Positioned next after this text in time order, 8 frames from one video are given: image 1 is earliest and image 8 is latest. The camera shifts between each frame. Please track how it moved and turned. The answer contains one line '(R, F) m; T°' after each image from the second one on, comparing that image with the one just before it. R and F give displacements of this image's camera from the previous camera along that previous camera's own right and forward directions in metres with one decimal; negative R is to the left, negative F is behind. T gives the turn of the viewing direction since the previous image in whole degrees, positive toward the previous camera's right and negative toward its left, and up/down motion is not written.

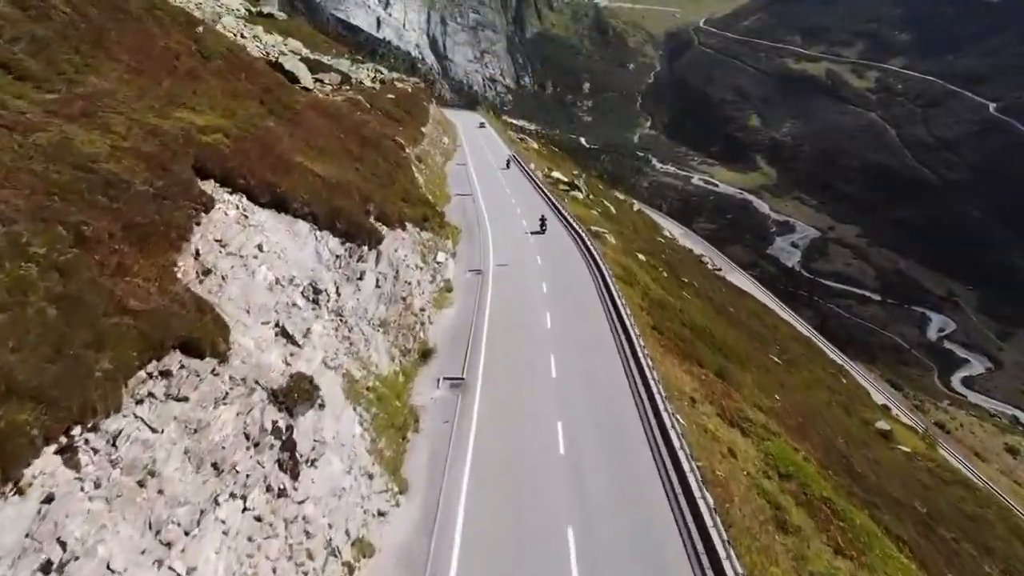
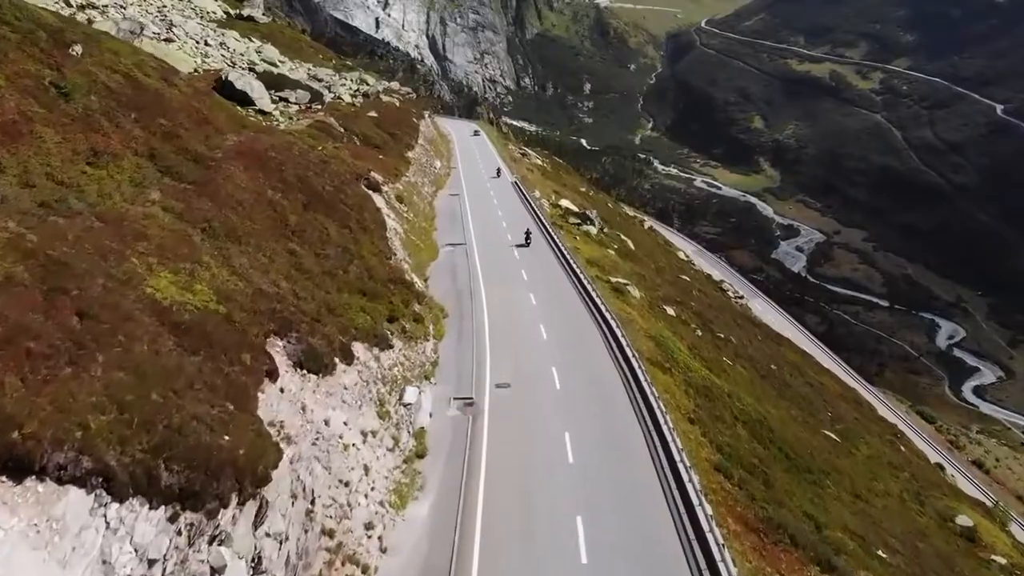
(-0.1, +10.2) m; 0°
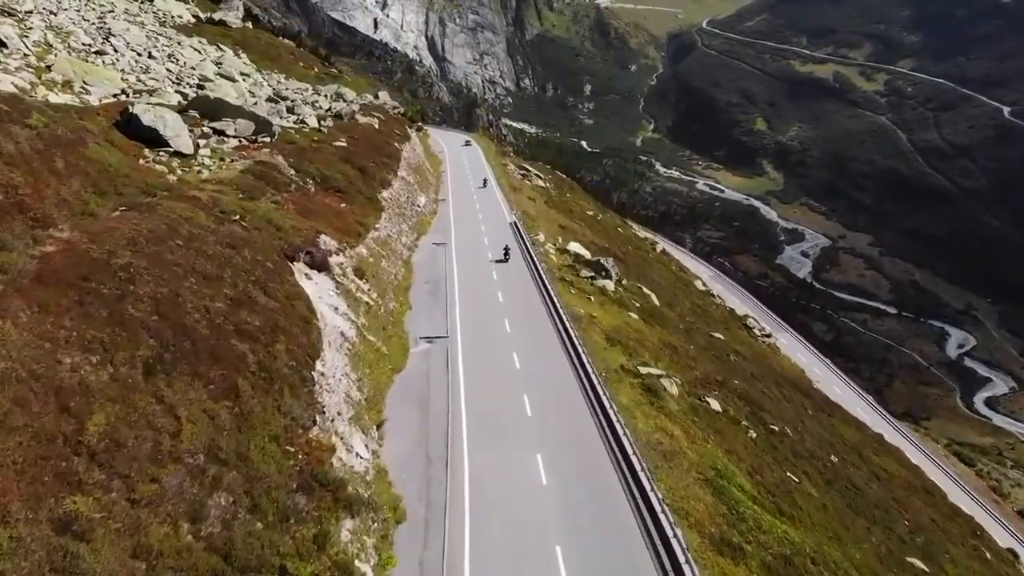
(+0.1, +11.0) m; 0°
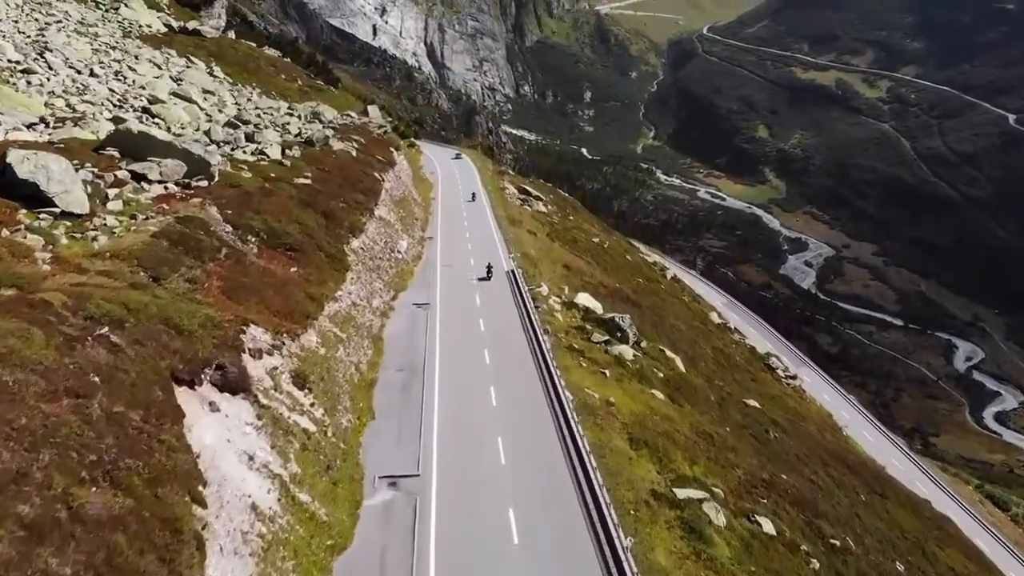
(+0.1, +8.3) m; 0°
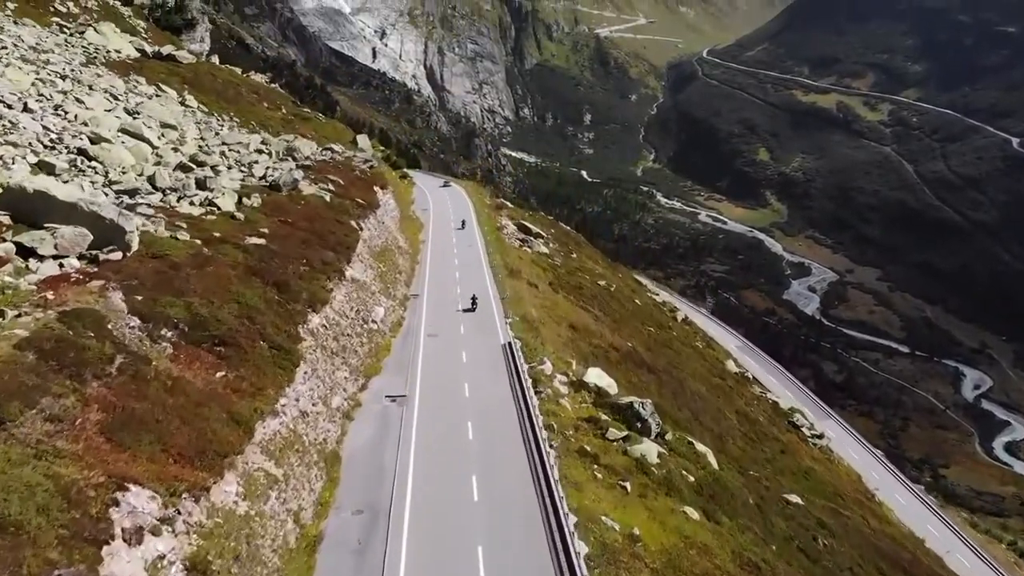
(+0.1, +7.2) m; 0°
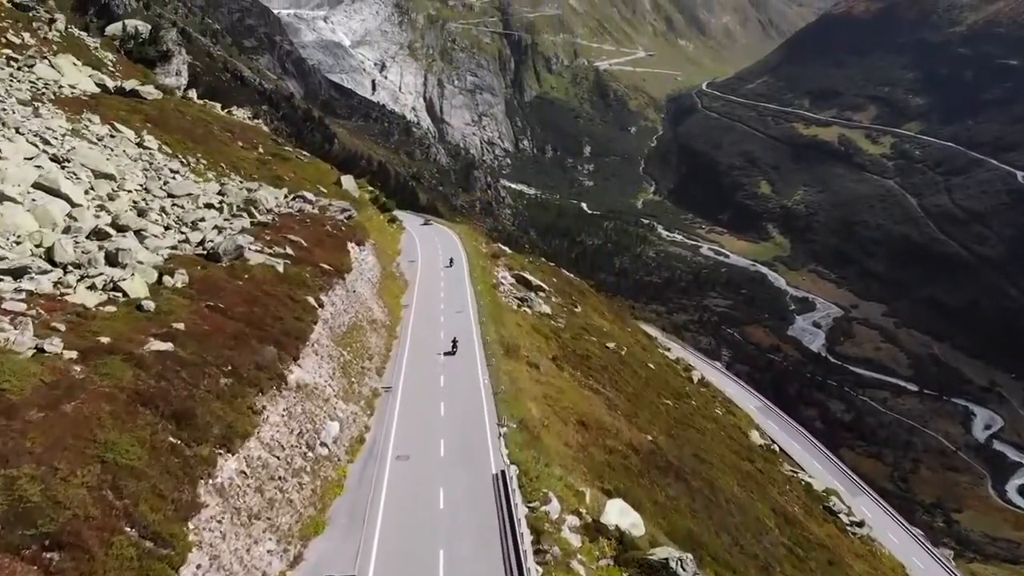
(+0.1, +8.6) m; 0°
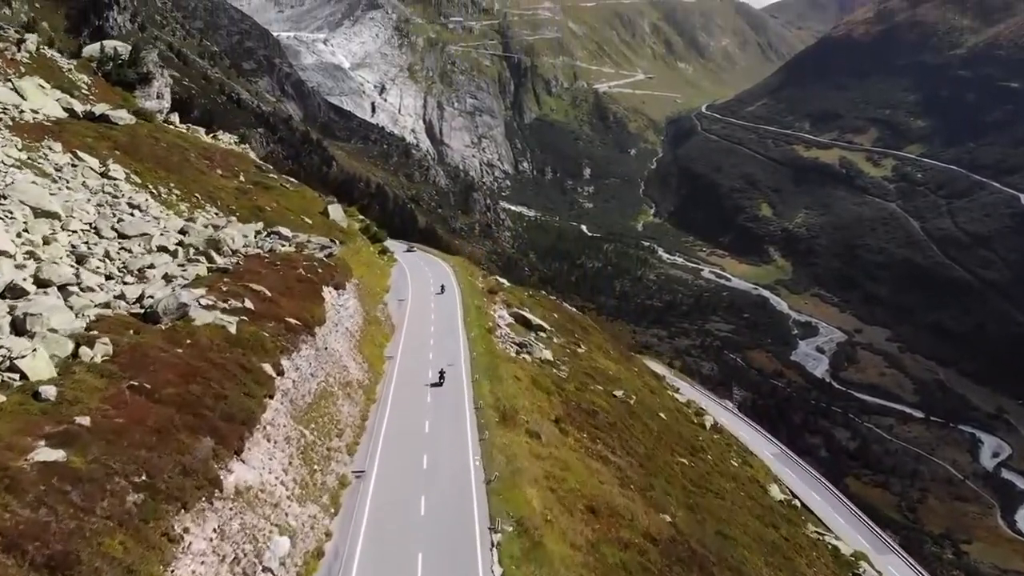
(+0.1, +5.7) m; 0°
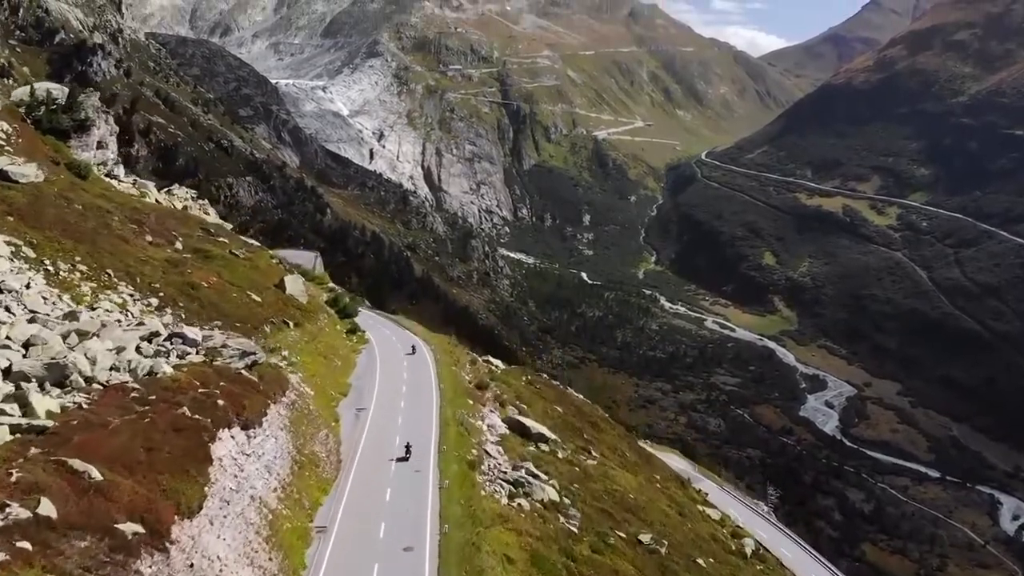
(+0.3, +14.0) m; 0°
